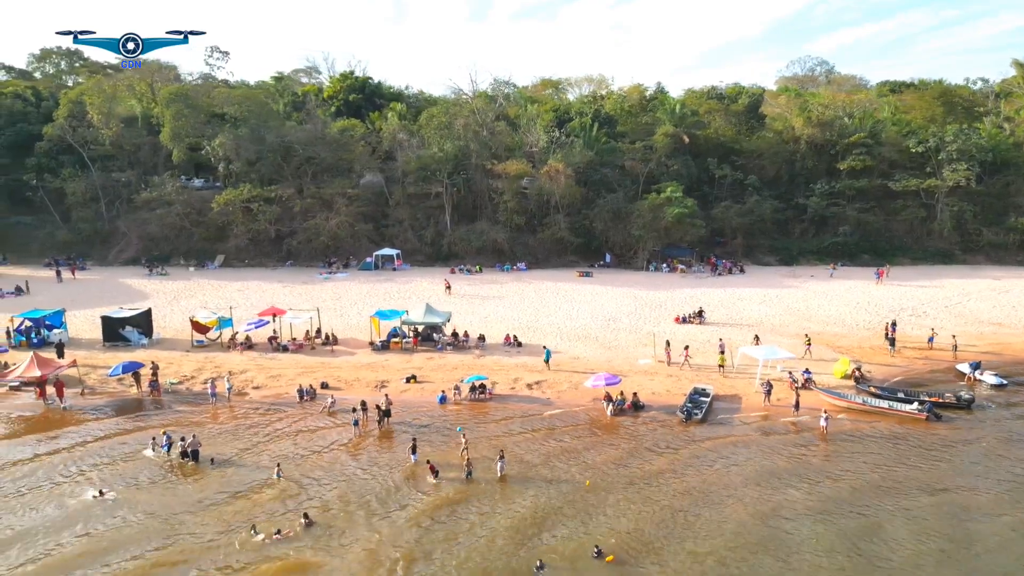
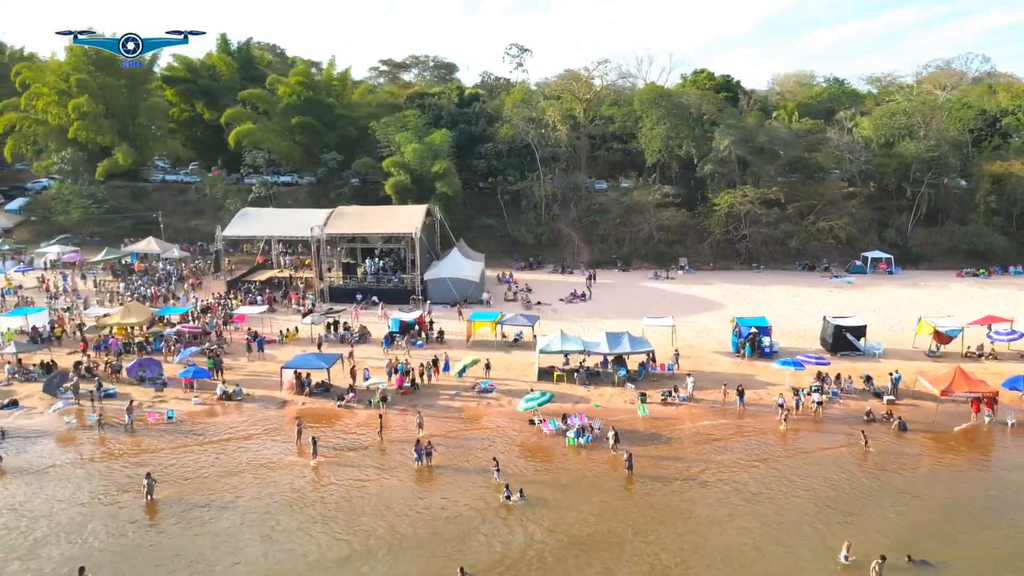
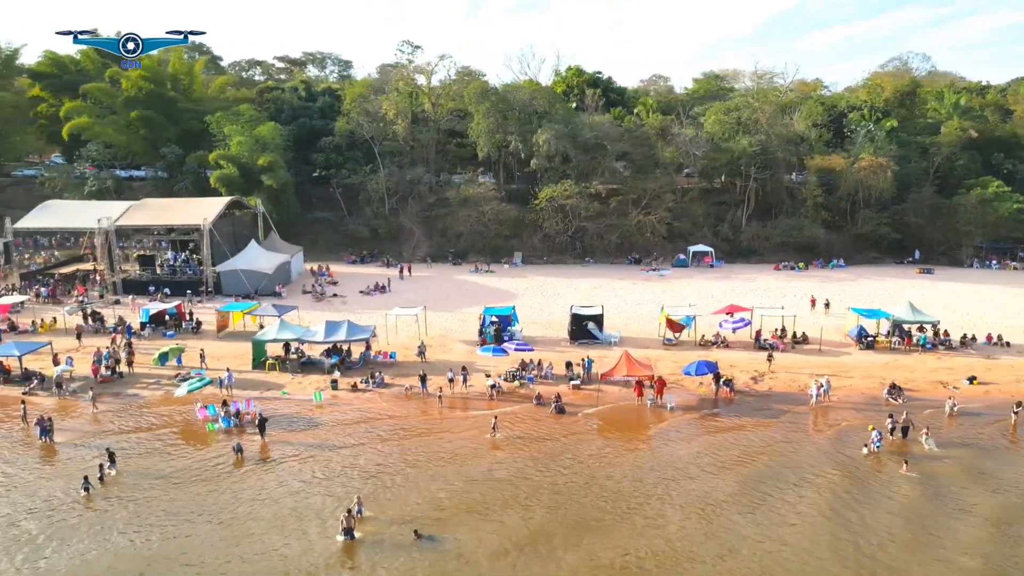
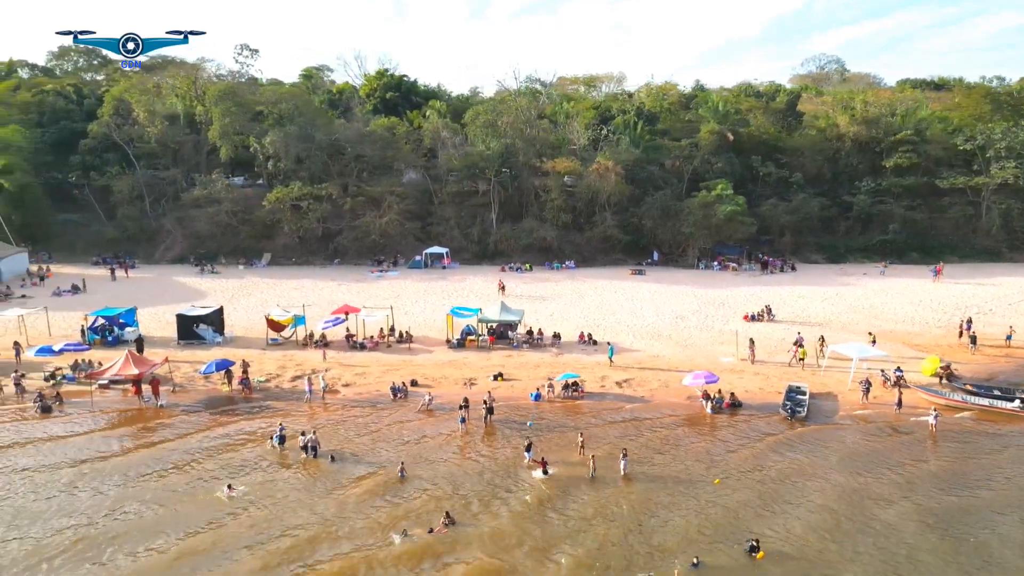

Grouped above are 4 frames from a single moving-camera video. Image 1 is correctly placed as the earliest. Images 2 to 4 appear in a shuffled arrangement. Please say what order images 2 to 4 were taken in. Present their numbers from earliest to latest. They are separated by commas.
4, 3, 2
